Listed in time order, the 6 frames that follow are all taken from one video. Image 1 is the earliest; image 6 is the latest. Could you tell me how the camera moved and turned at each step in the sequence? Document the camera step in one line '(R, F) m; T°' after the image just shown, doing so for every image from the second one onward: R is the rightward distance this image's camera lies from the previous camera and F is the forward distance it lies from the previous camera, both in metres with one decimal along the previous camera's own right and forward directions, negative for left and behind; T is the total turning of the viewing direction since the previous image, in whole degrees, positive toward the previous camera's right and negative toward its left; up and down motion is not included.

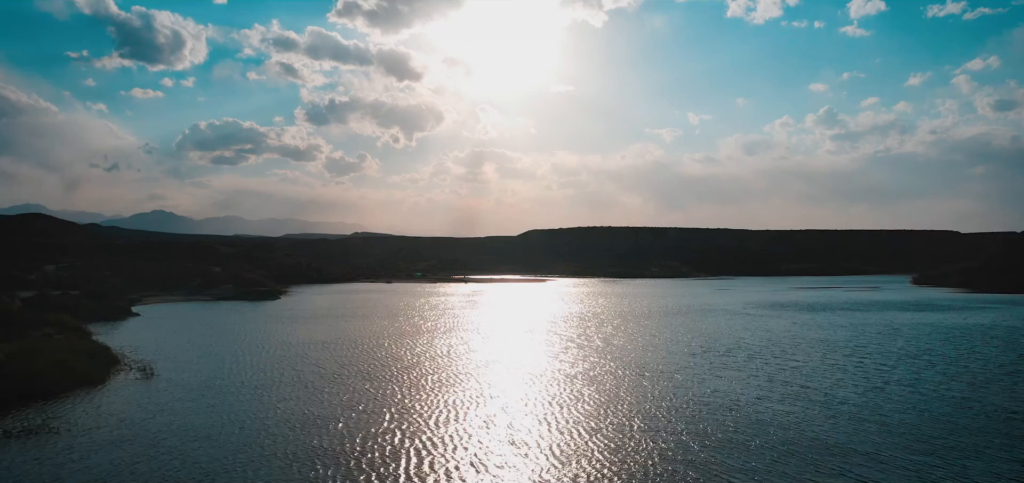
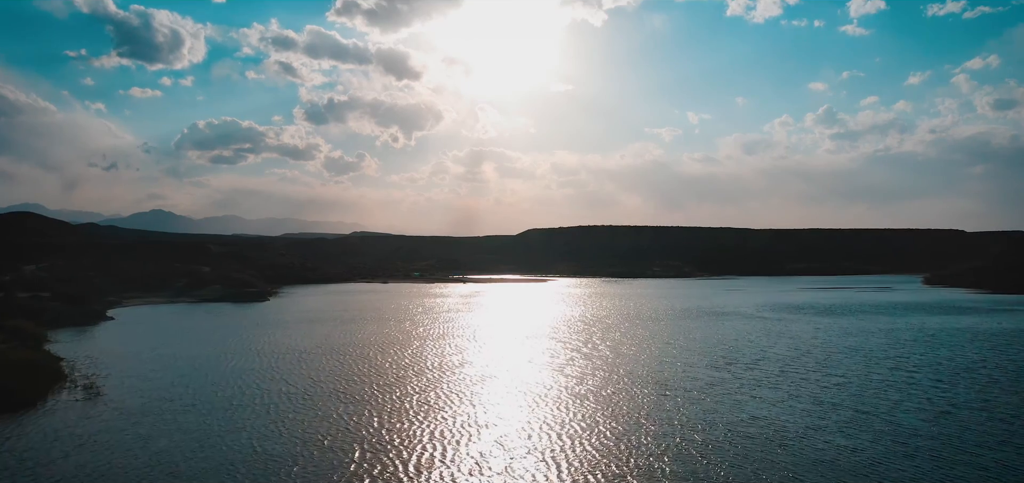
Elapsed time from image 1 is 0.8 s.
(0.0, +2.3) m; 0°
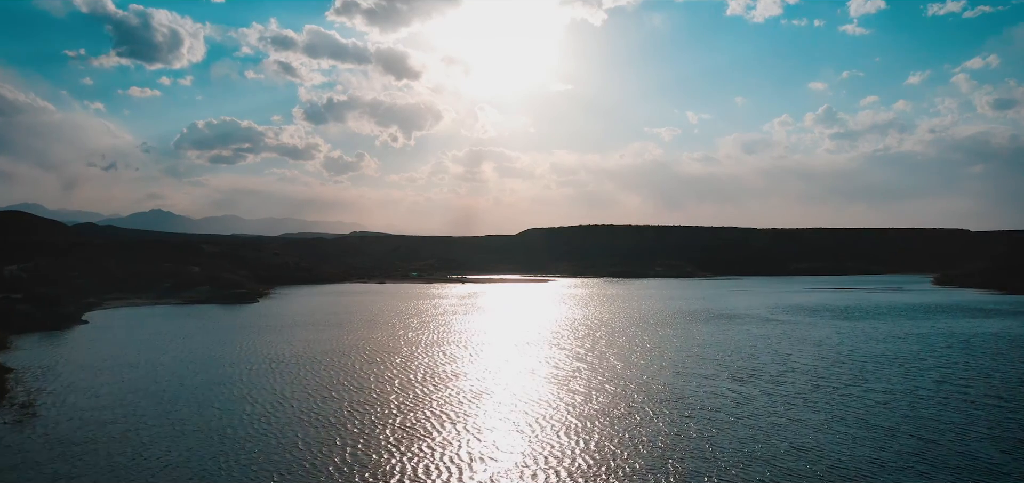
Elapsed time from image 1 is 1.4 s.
(0.0, +1.9) m; 0°
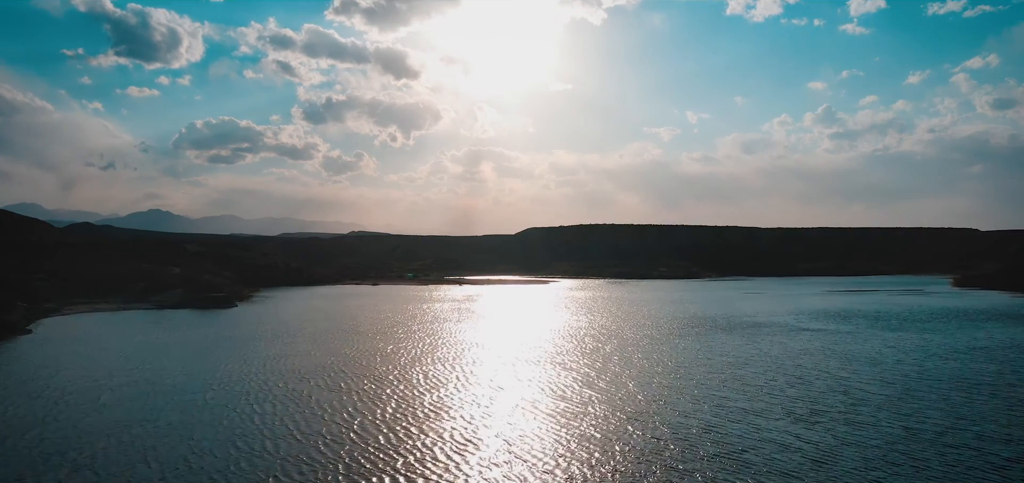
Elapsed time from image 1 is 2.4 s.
(0.0, +3.5) m; 0°
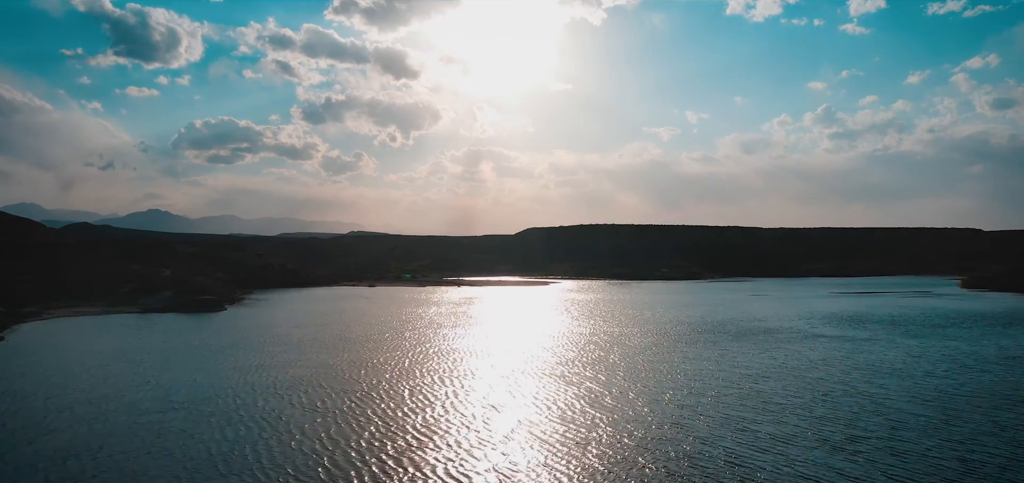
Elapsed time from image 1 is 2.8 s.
(0.0, +1.5) m; 0°
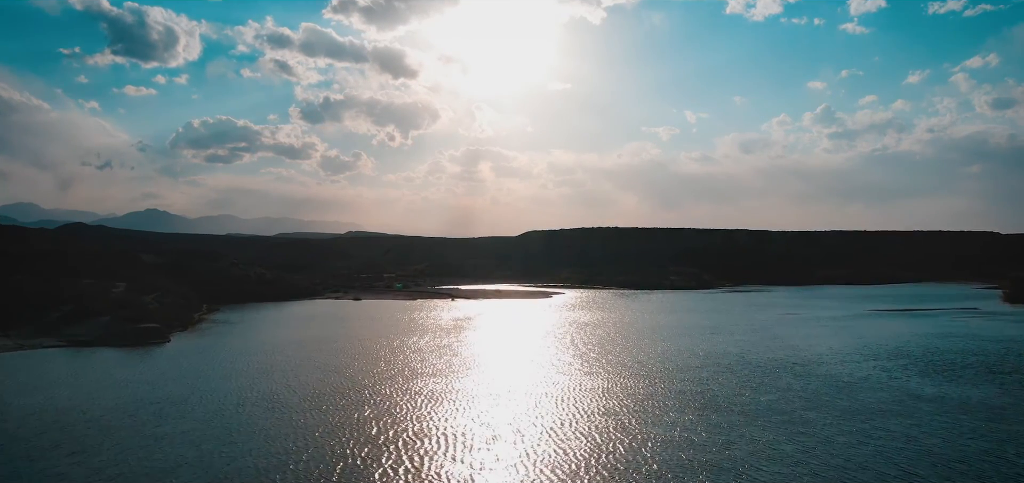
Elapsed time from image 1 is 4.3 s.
(0.0, +6.5) m; 0°
